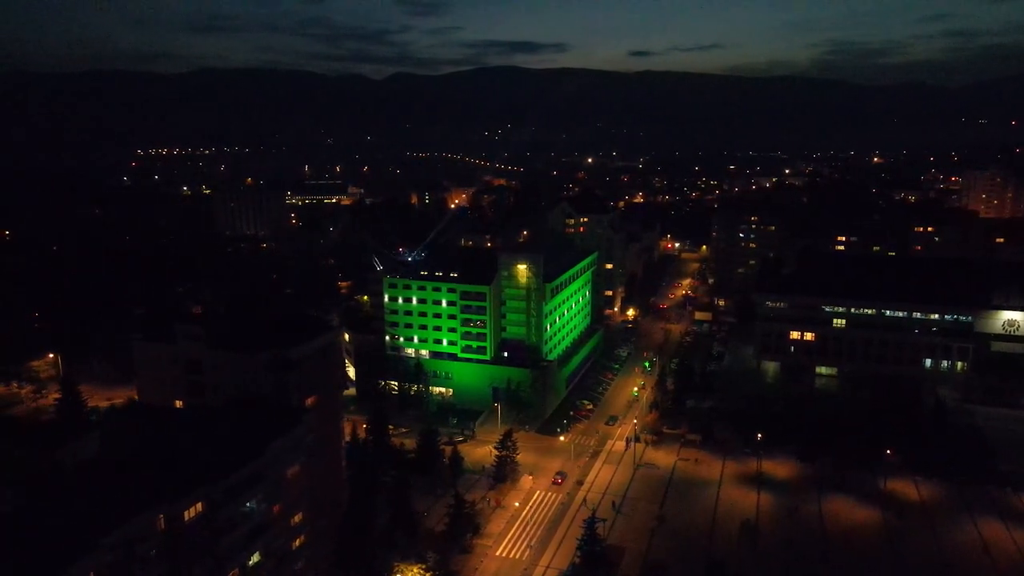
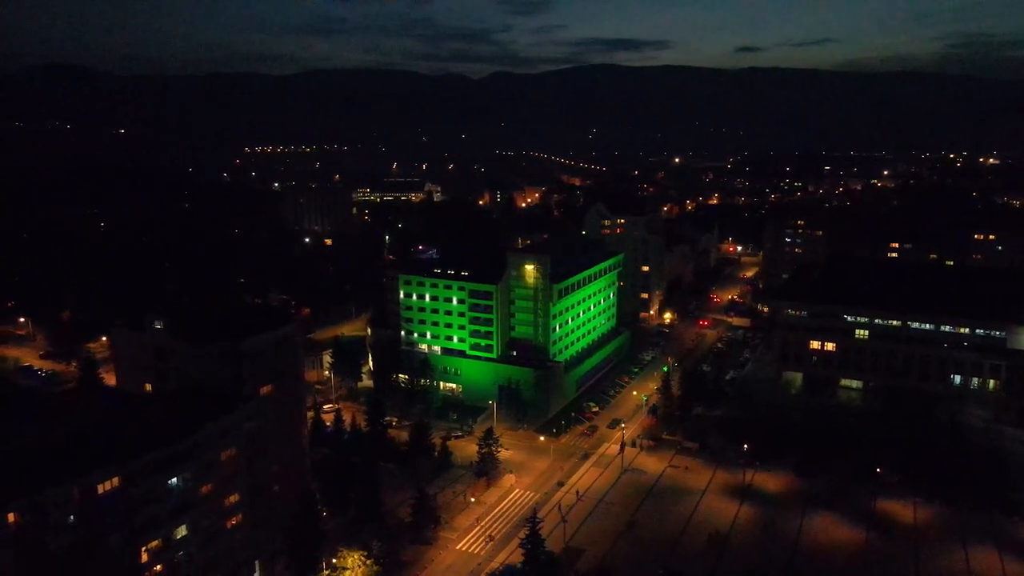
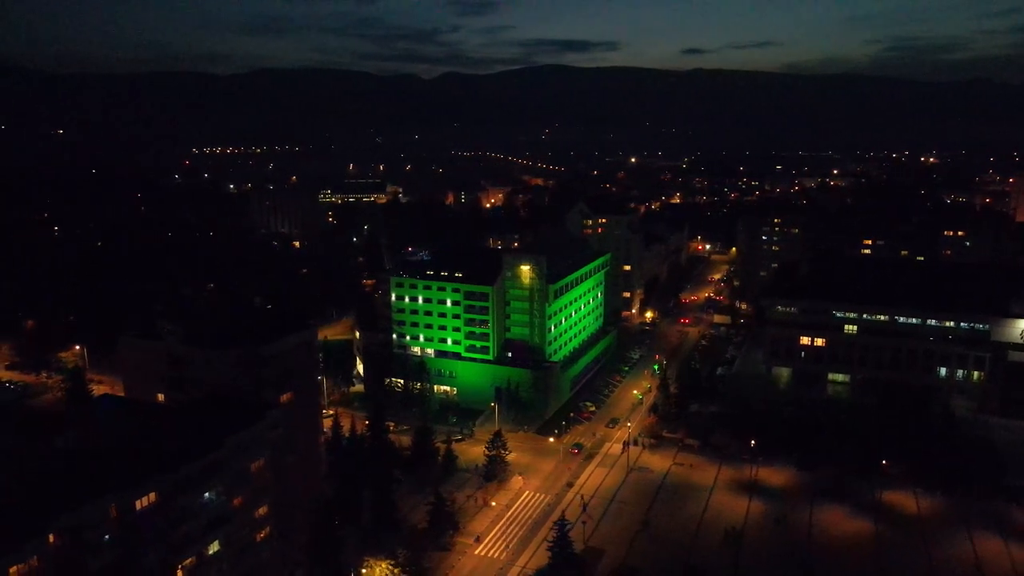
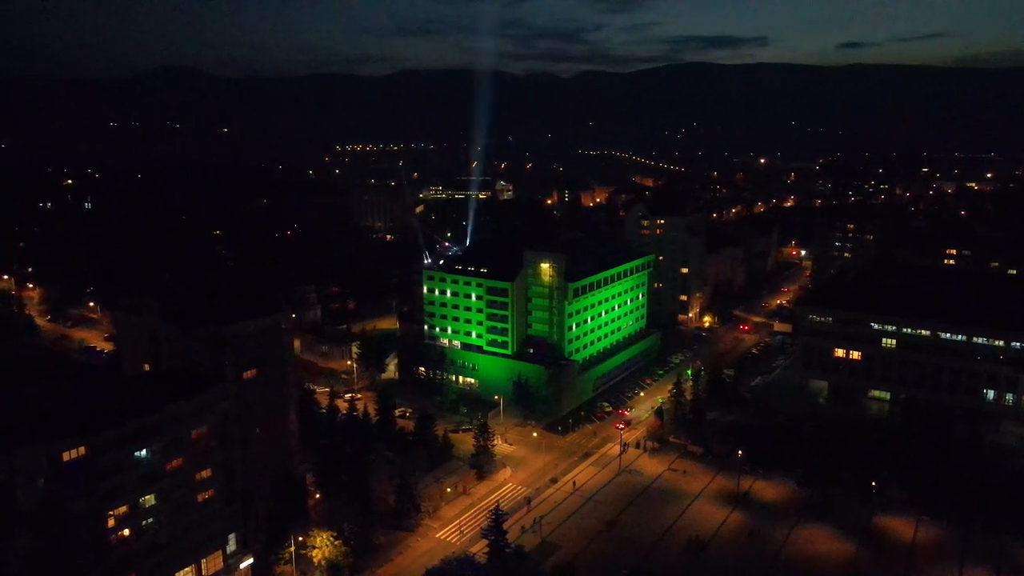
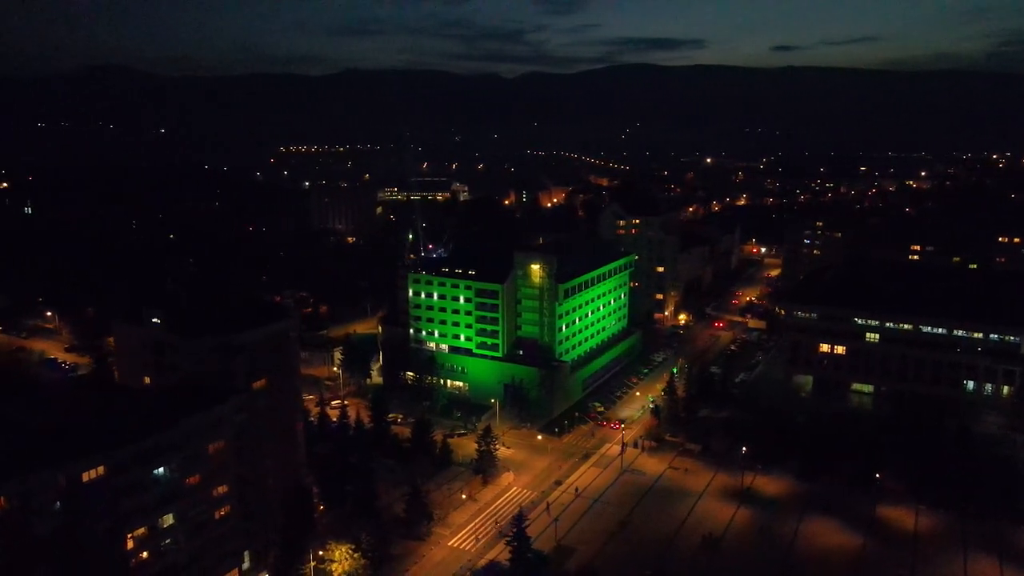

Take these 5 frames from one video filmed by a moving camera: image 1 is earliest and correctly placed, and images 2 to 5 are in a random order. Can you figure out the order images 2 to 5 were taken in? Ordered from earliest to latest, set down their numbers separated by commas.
3, 2, 5, 4
